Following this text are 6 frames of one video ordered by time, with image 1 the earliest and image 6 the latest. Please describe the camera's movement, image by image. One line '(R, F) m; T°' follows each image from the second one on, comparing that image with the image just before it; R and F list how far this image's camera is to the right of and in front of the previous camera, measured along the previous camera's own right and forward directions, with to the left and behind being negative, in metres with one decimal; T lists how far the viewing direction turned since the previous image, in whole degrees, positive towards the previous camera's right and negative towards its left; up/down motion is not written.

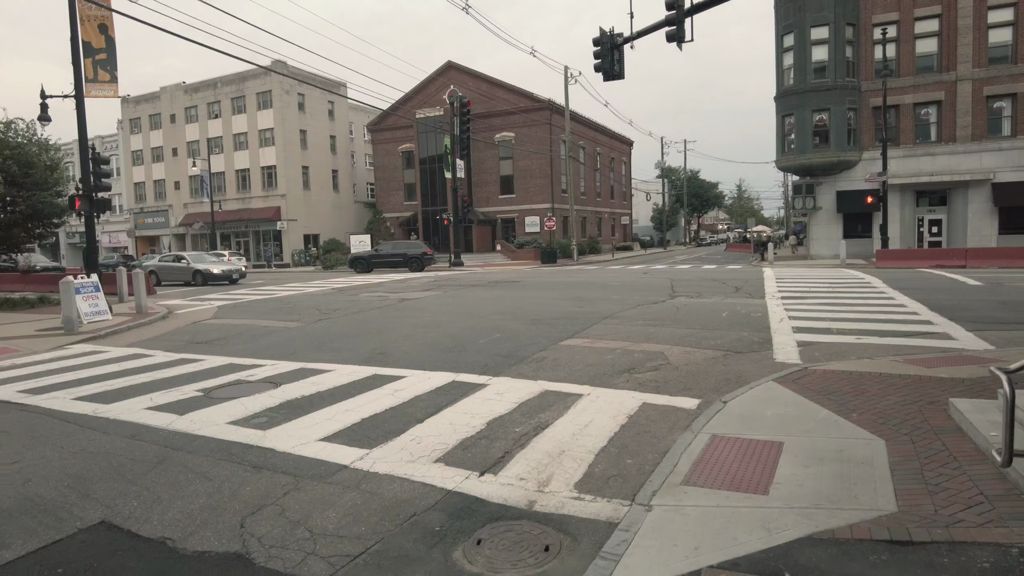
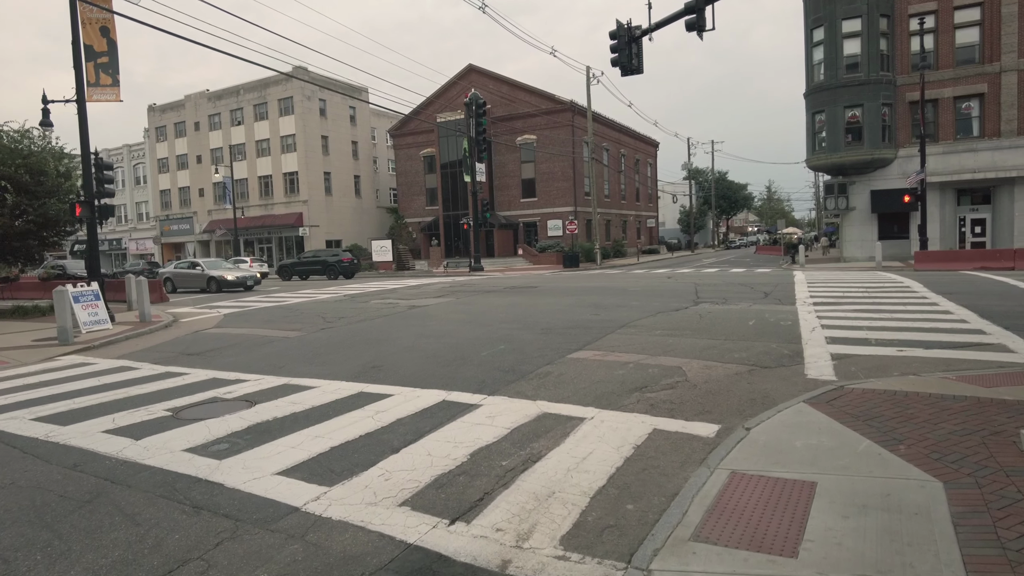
(+0.3, +0.8) m; -2°
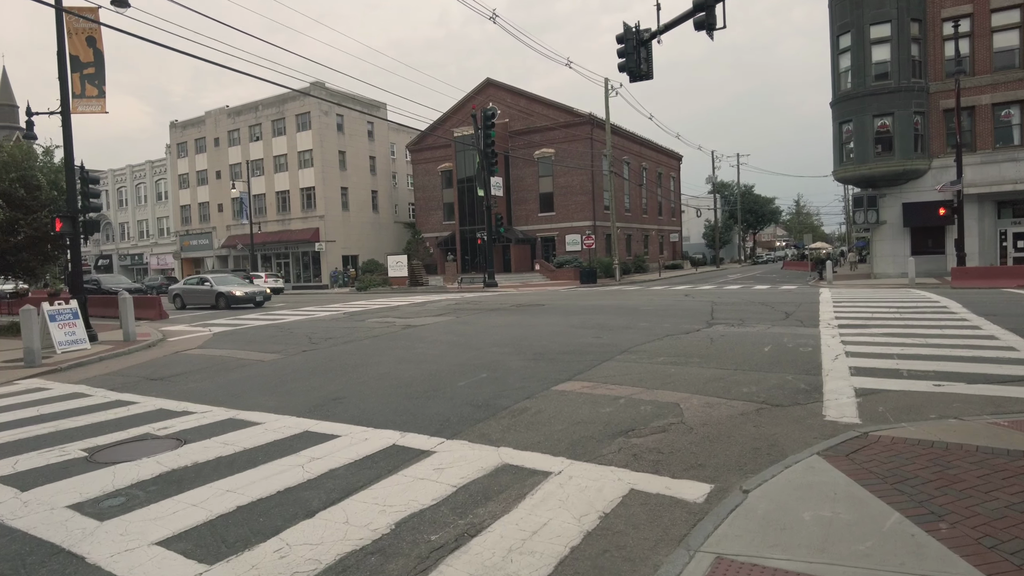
(+0.6, +1.0) m; -2°
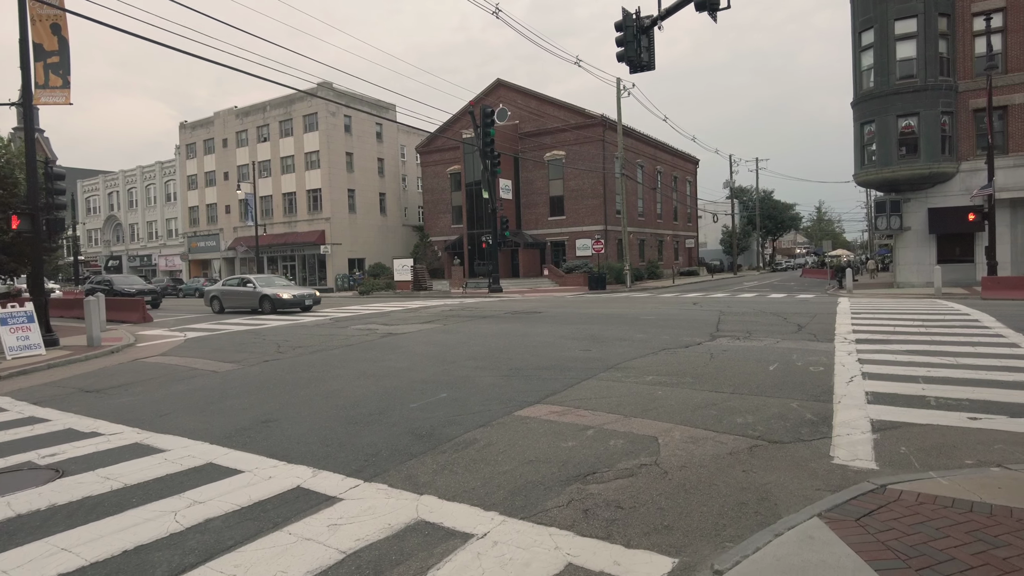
(+0.6, +1.1) m; -2°
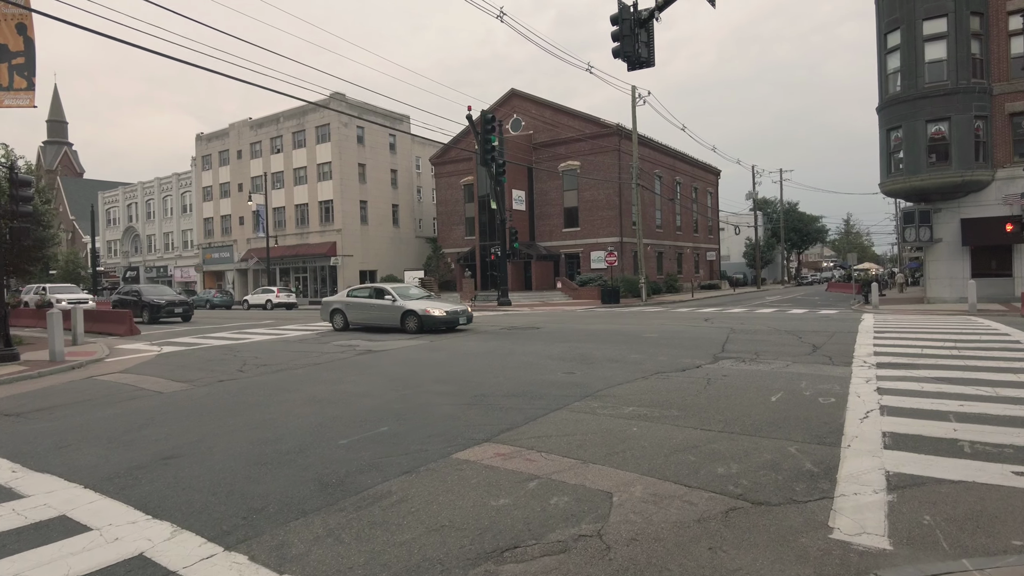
(+0.8, +1.1) m; -2°
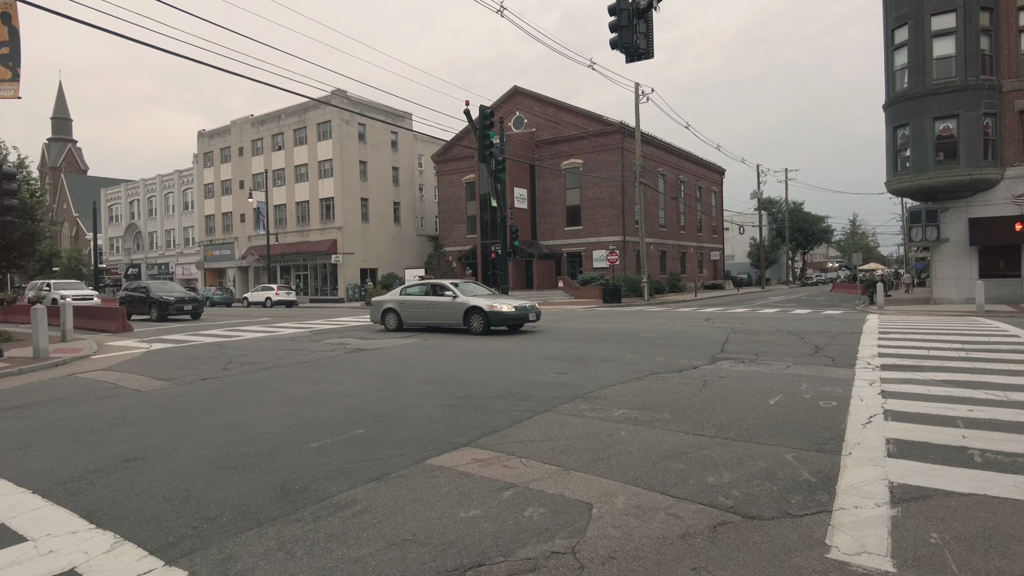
(+0.2, +0.3) m; 0°
